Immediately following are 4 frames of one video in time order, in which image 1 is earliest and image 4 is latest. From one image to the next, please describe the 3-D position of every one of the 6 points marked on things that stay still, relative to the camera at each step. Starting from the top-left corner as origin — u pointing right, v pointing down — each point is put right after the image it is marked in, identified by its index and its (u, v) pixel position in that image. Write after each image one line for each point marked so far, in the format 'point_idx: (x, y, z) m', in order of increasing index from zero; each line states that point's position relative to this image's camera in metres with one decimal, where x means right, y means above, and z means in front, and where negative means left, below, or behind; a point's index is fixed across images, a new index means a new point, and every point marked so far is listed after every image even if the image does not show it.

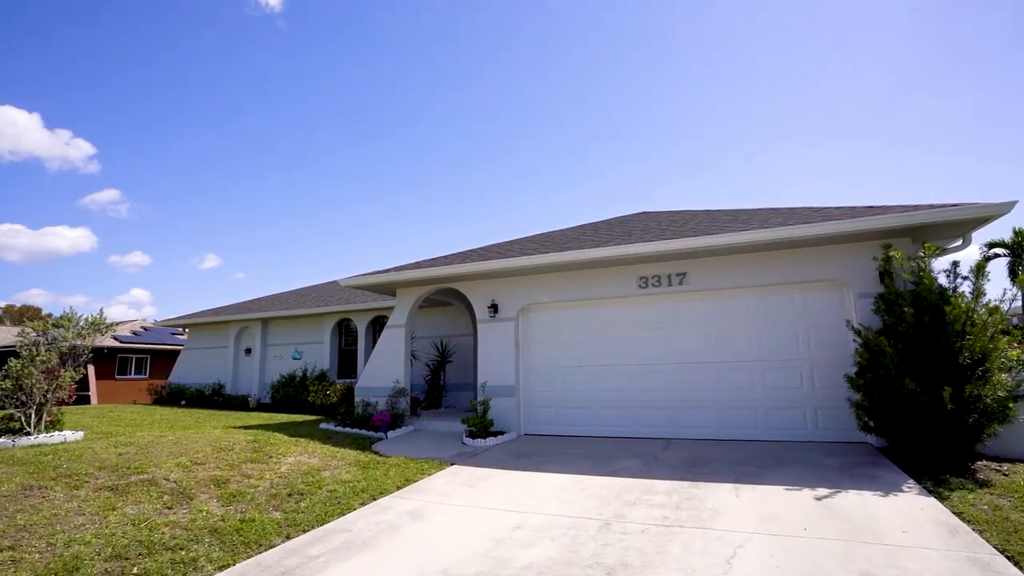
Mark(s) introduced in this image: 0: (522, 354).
0: (+0.2, -1.3, +9.7) m
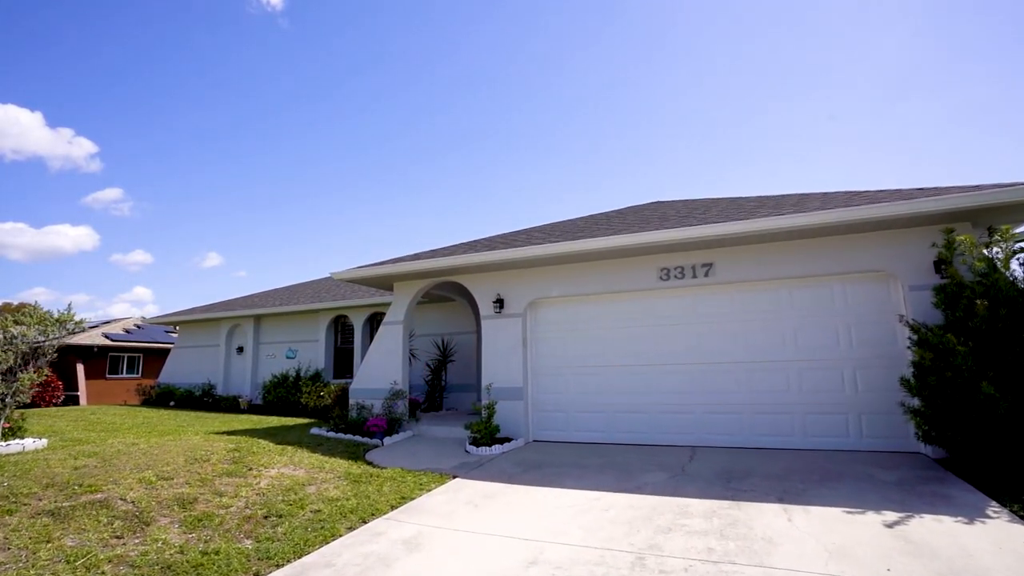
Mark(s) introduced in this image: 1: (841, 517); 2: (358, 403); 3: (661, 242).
0: (+0.3, -1.2, +8.9) m
1: (+3.0, -2.1, +4.5) m
2: (-3.1, -2.3, +10.2) m
3: (+2.3, +0.7, +7.6) m
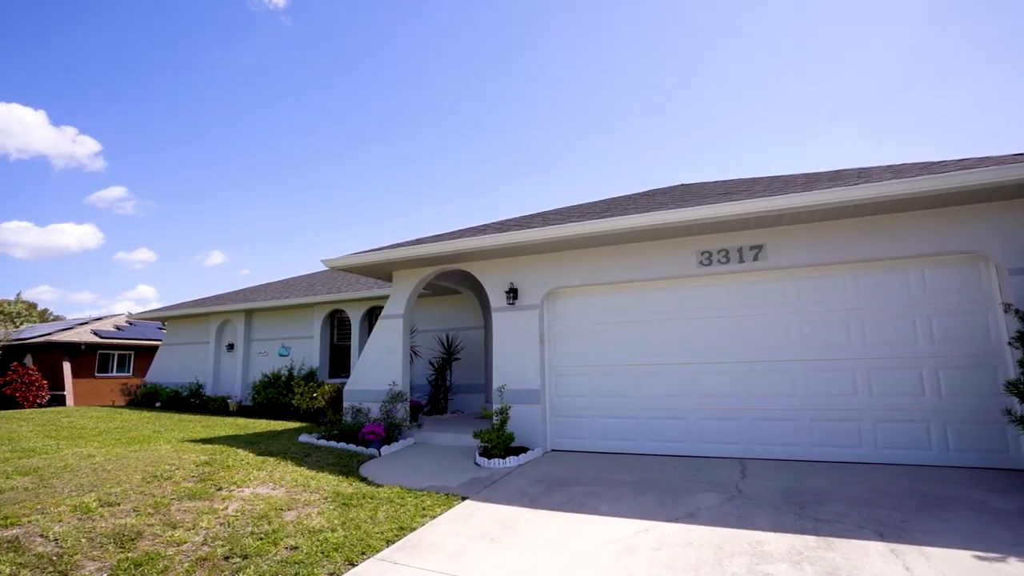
0: (+0.6, -1.0, +7.8) m
1: (+3.2, -1.9, +3.5) m
2: (-2.9, -2.2, +9.1) m
3: (+2.5, +0.9, +6.5) m
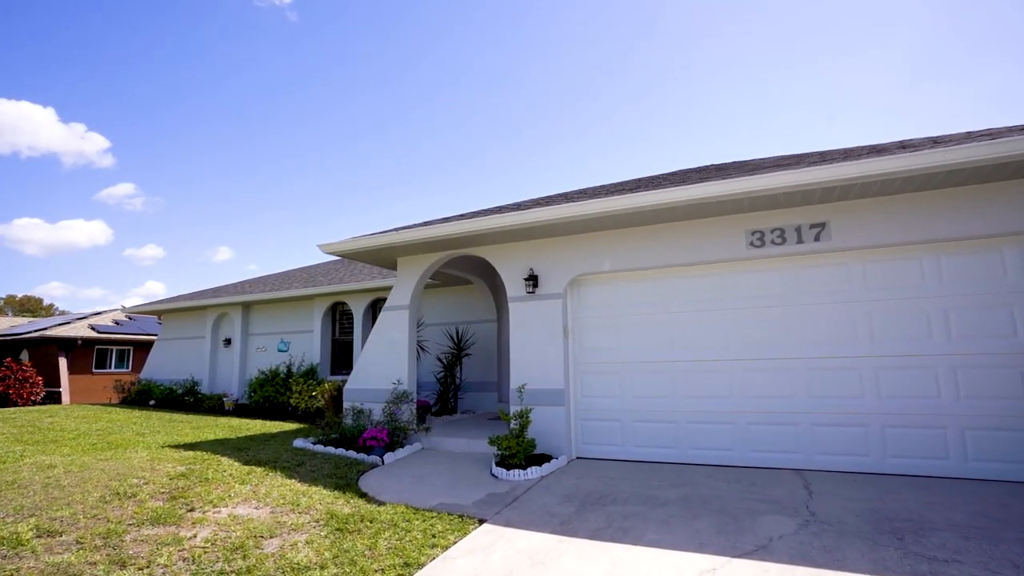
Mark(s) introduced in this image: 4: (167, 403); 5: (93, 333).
0: (+0.8, -0.8, +7.0) m
1: (+3.4, -1.8, +2.5) m
2: (-2.6, -2.0, +8.3) m
3: (+2.7, +1.1, +5.5) m
4: (-9.8, -3.2, +14.2) m
5: (-15.7, -1.7, +18.7) m
